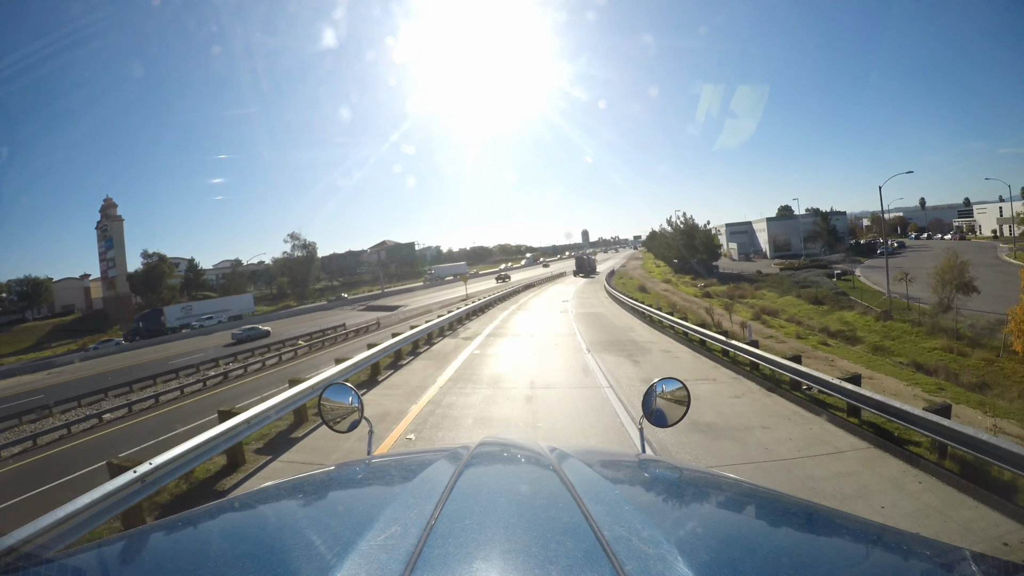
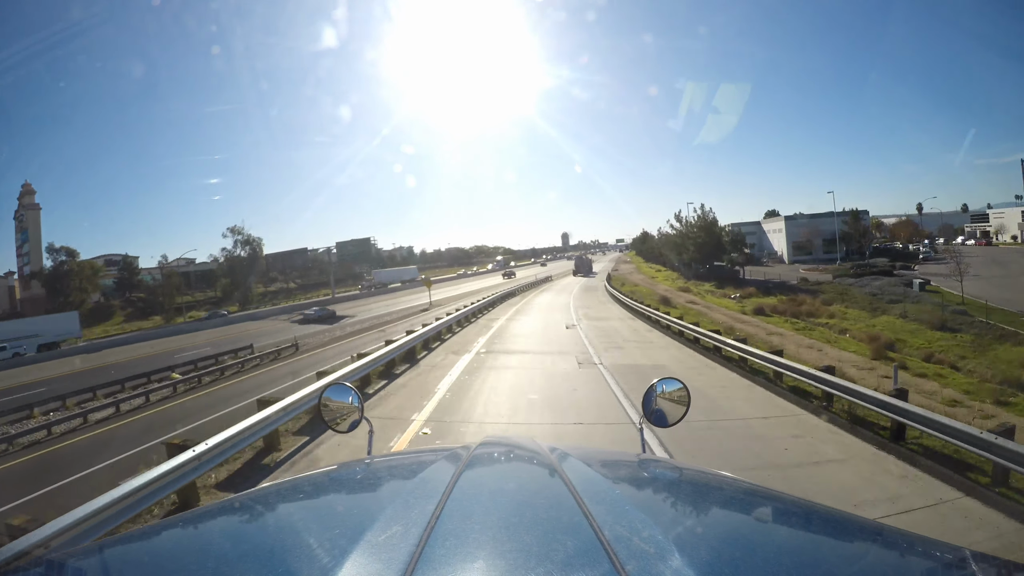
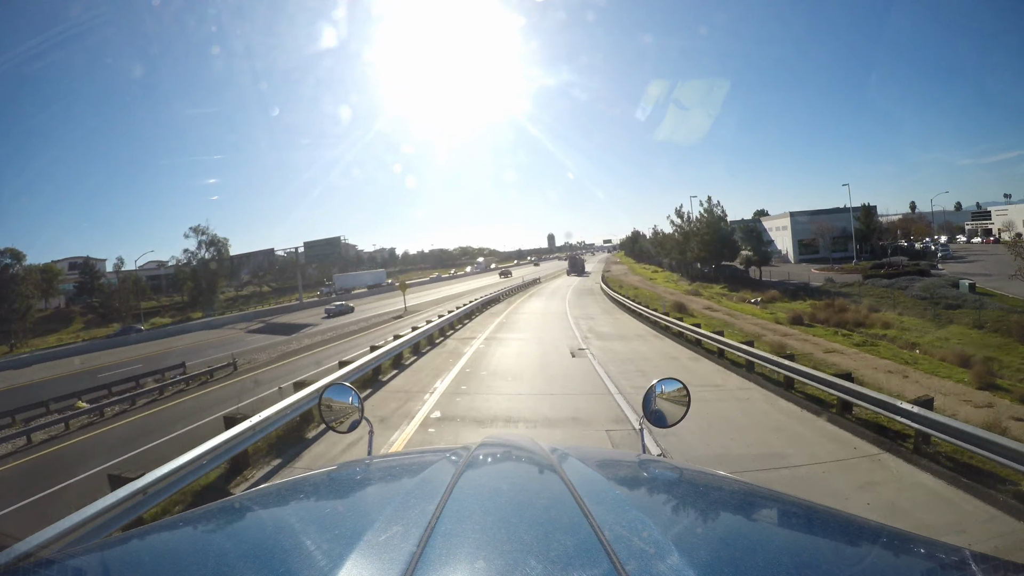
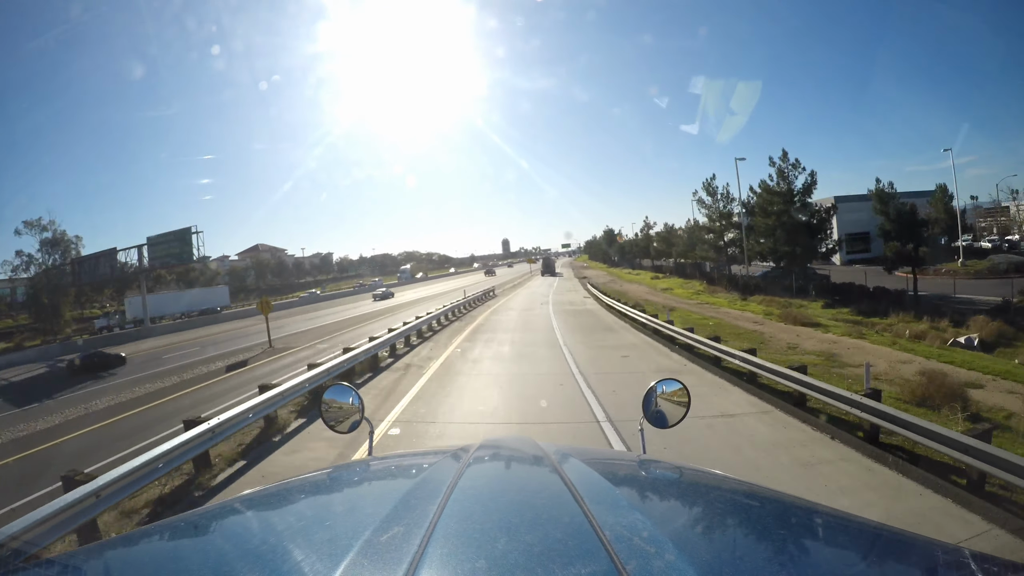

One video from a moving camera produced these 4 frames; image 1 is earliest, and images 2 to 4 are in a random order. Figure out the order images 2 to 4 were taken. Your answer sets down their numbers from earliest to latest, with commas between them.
2, 3, 4
